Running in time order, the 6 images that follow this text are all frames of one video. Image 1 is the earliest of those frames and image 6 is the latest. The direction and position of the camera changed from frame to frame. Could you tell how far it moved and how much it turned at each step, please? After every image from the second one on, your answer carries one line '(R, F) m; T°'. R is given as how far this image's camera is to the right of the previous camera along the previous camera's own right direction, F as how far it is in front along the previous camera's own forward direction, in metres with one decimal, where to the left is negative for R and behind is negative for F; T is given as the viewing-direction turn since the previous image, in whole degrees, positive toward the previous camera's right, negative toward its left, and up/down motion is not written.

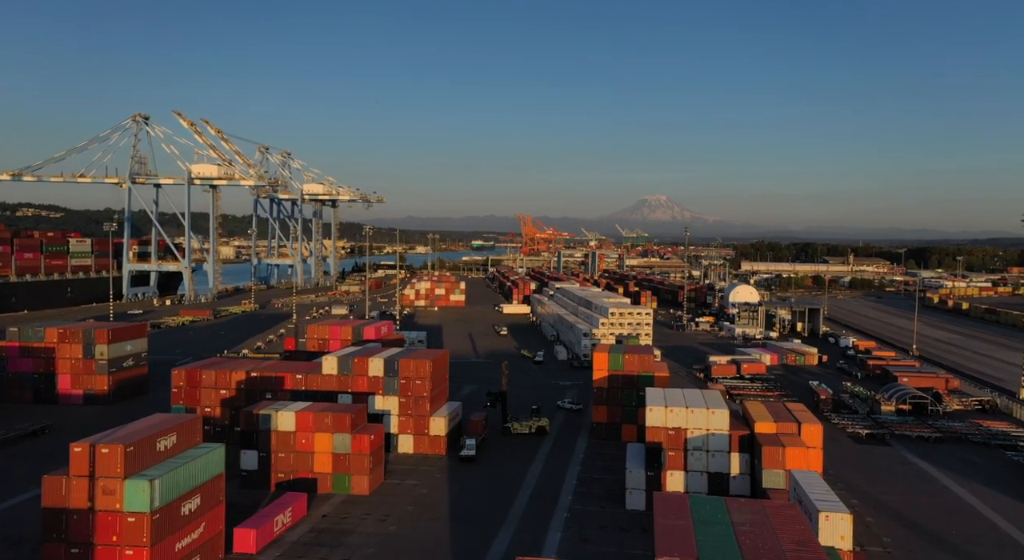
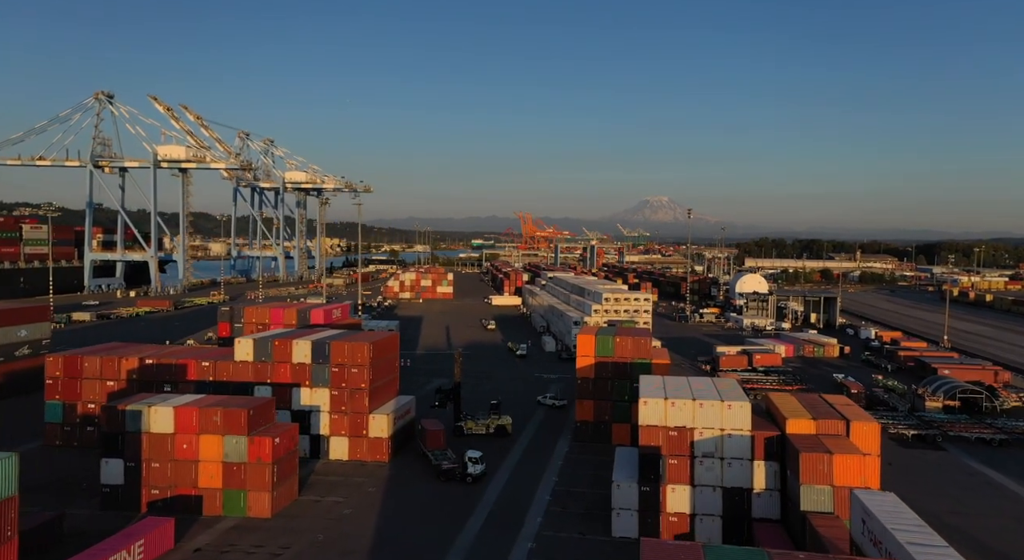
(+0.9, +4.2) m; 0°
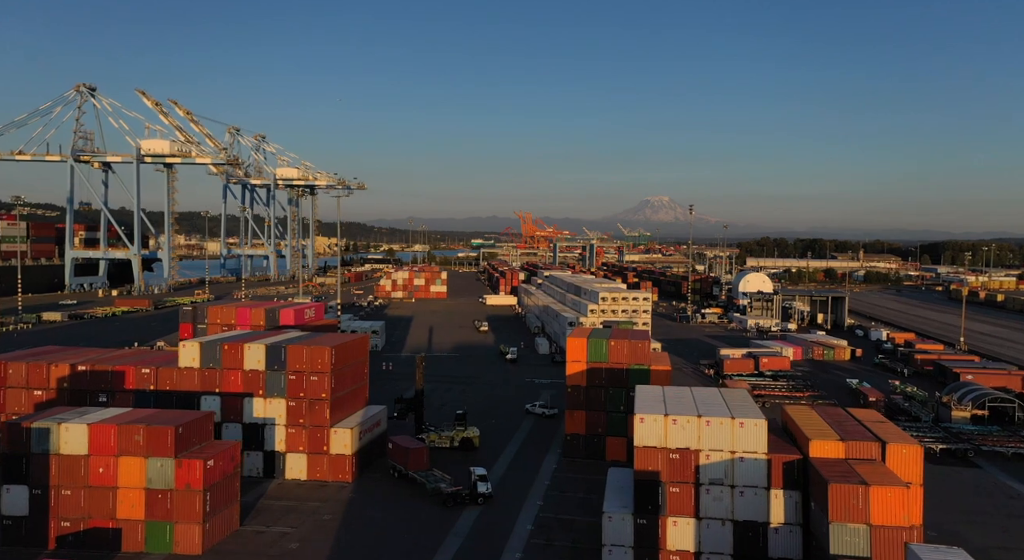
(+0.4, +1.9) m; 0°
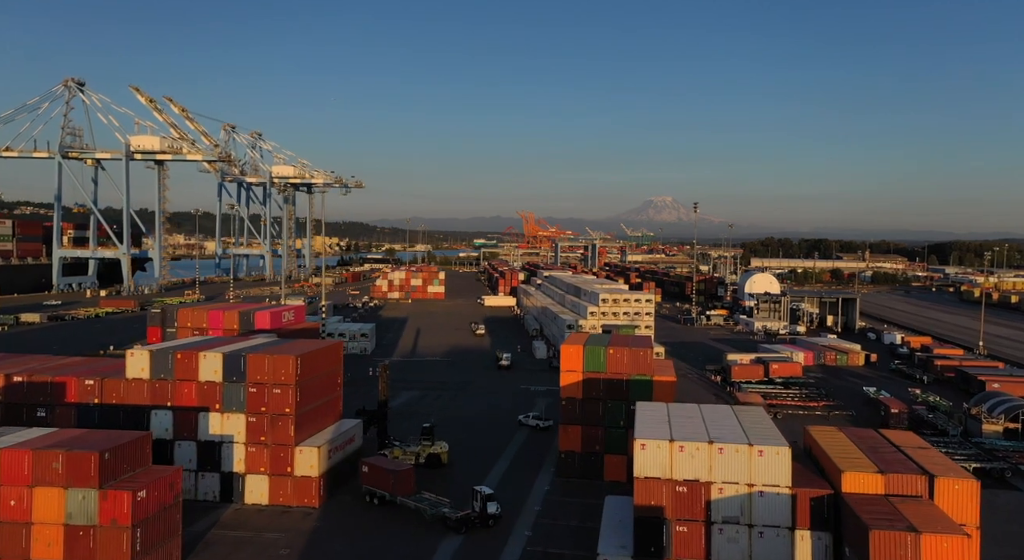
(+0.3, +1.6) m; 0°
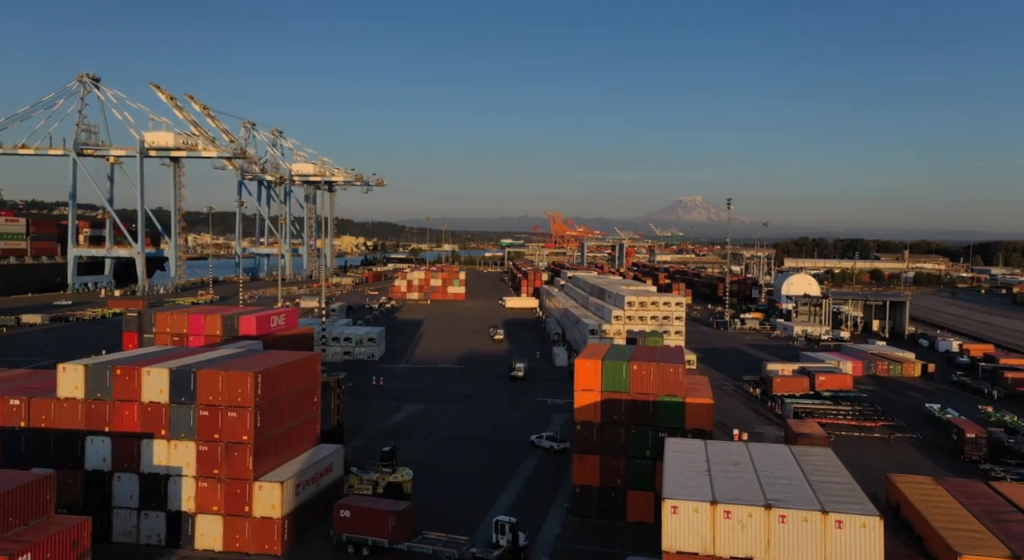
(+0.4, +2.3) m; -2°
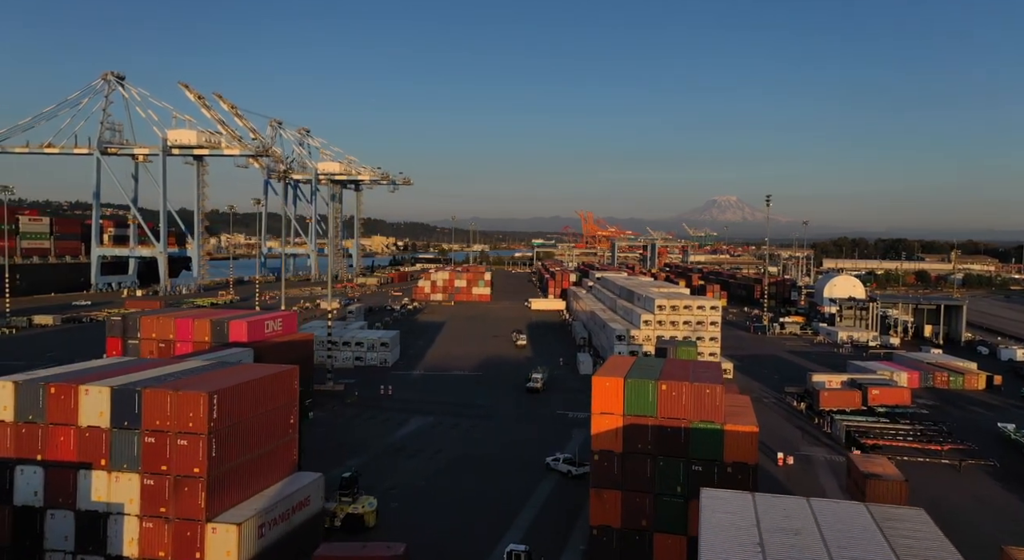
(+0.4, +1.9) m; -3°
